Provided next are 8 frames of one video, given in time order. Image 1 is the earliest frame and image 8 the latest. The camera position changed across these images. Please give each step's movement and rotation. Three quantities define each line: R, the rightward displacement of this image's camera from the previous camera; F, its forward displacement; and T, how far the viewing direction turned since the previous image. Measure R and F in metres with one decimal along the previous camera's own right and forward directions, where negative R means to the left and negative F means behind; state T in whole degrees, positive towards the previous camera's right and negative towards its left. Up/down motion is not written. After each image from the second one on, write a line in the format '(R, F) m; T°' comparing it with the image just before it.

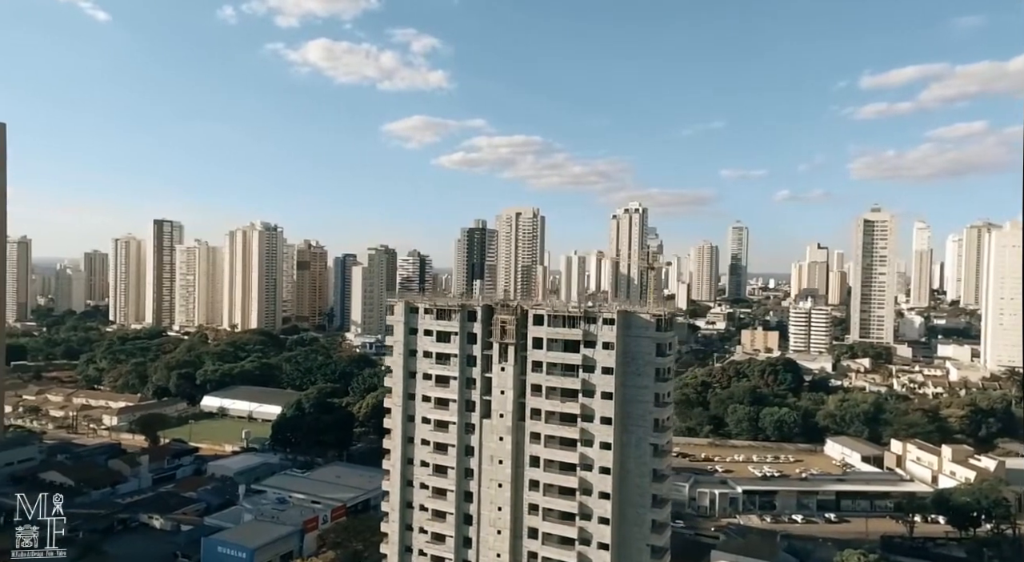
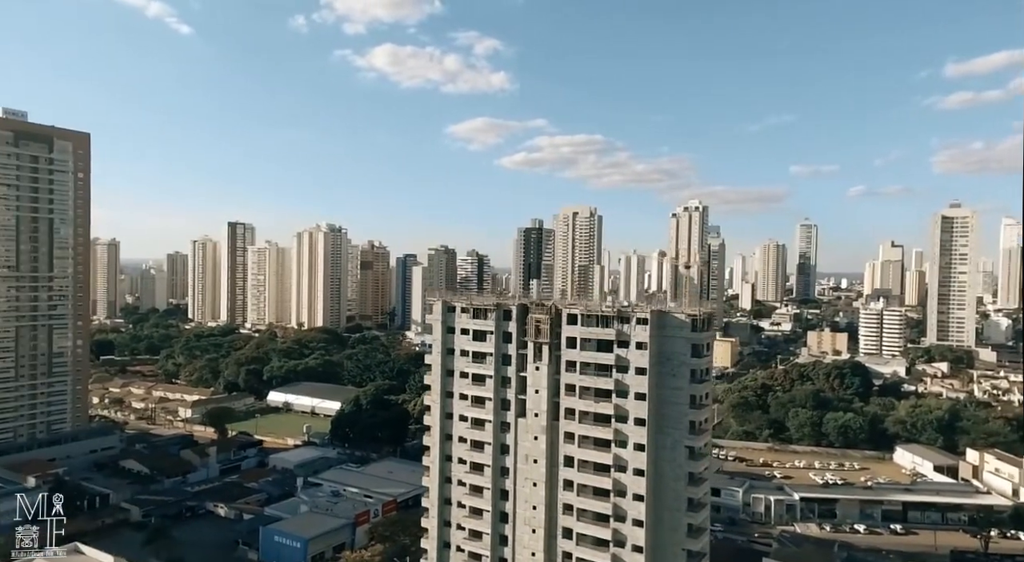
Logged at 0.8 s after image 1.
(+0.6, -0.1) m; -5°
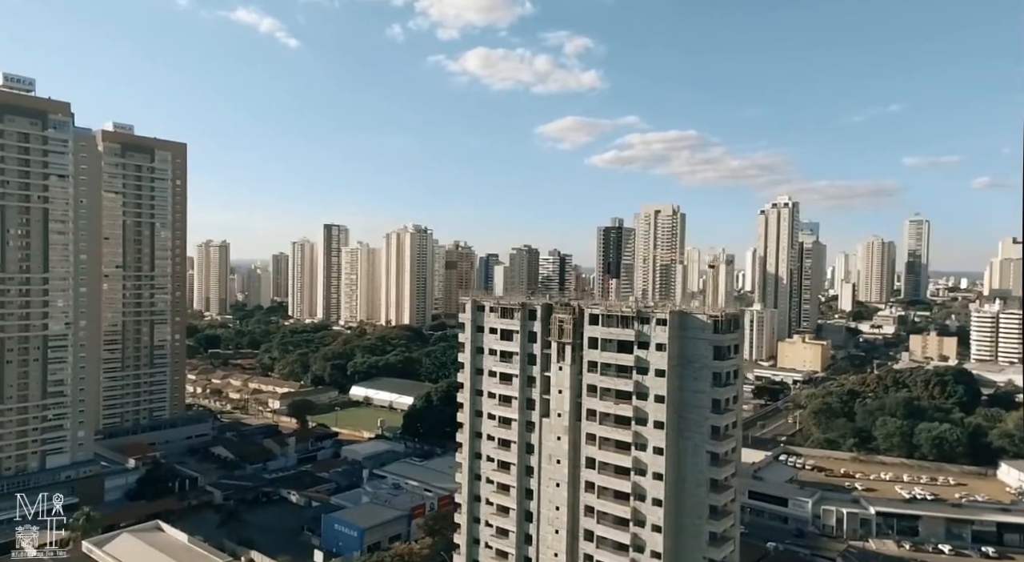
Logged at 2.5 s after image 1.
(+1.5, +0.1) m; -8°
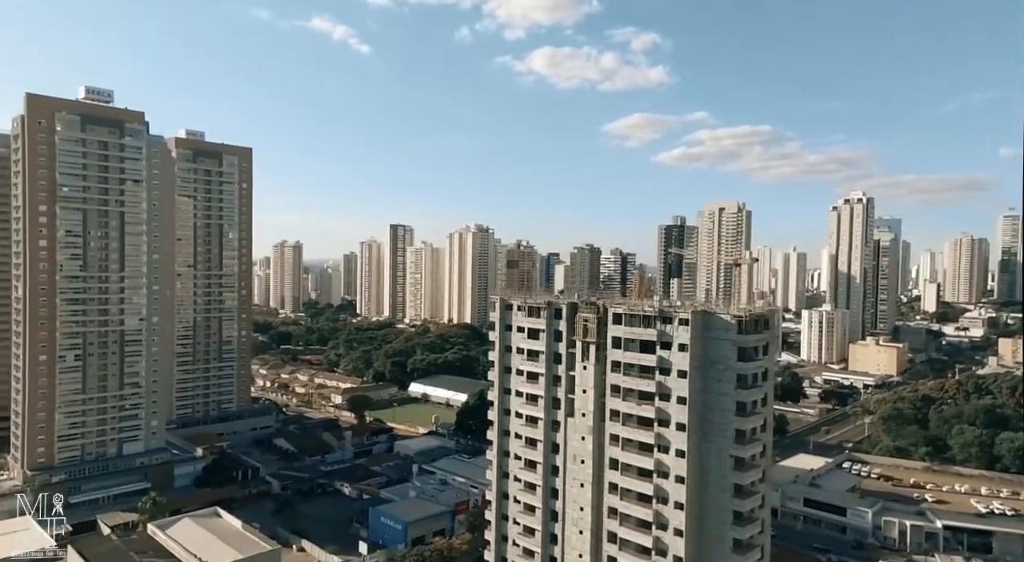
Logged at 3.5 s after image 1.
(+0.9, +0.1) m; -6°
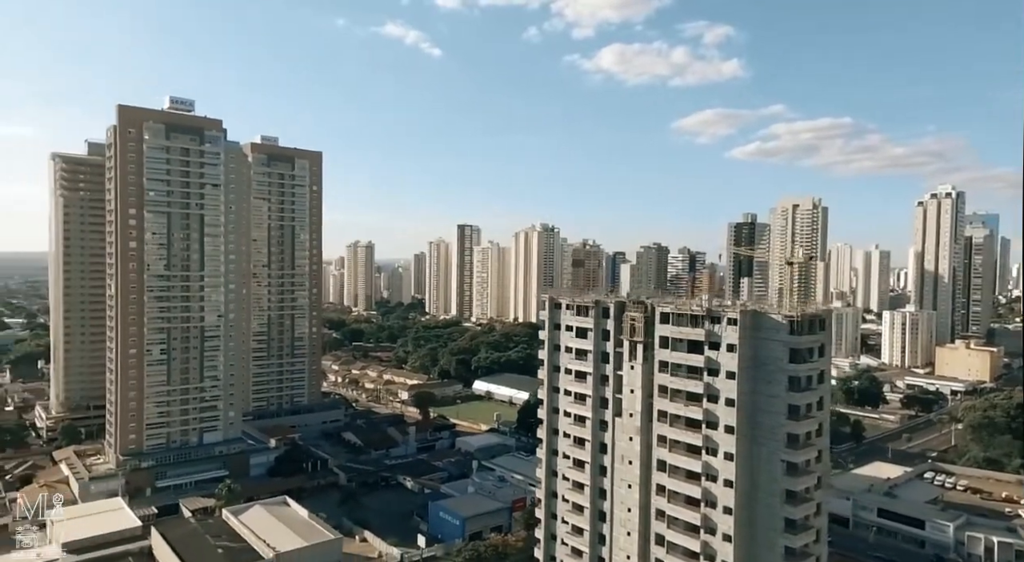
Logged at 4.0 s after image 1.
(+0.5, -0.1) m; -6°
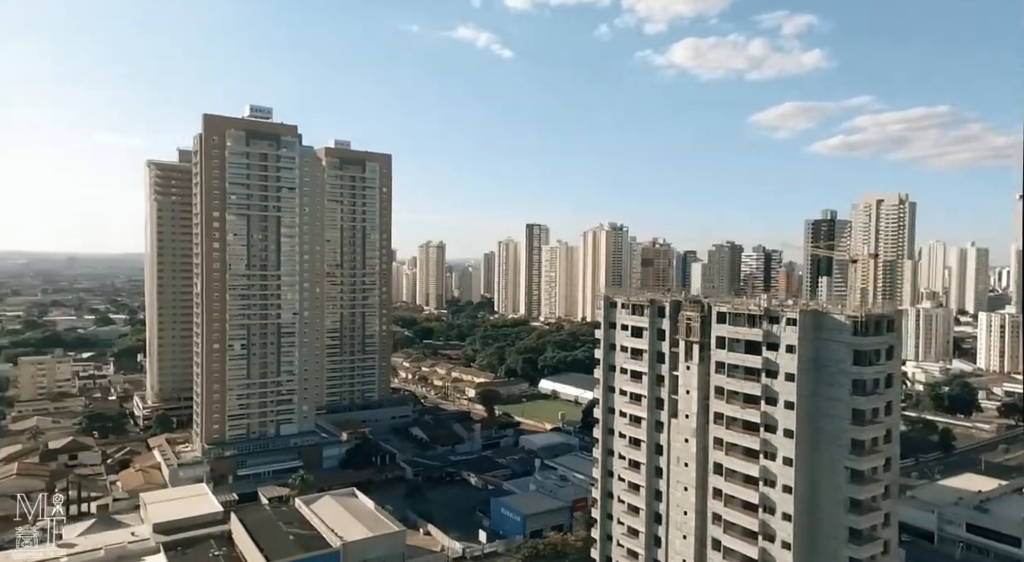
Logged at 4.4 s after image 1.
(+0.3, -0.1) m; -6°
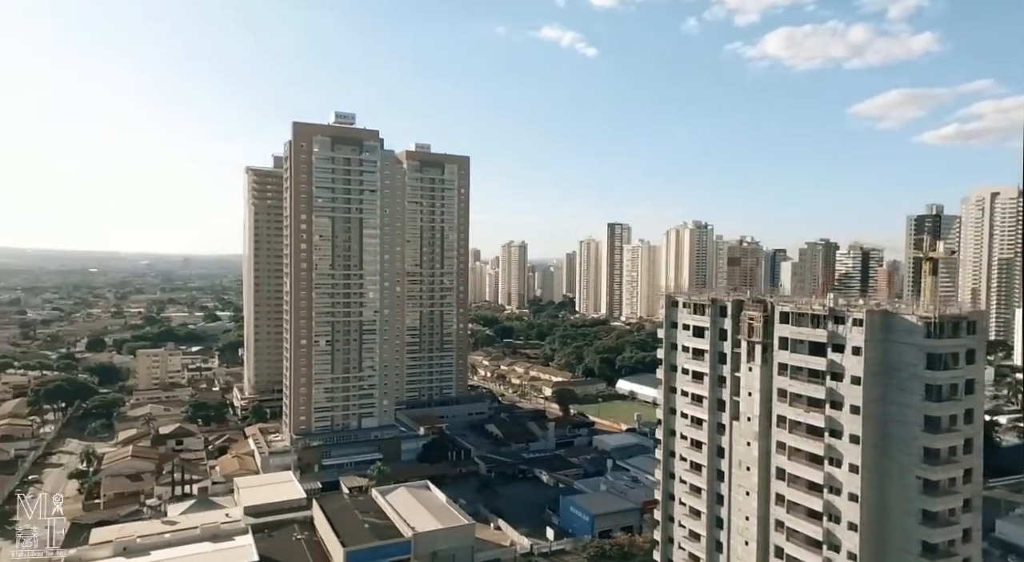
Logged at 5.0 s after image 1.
(+0.6, -0.1) m; -7°
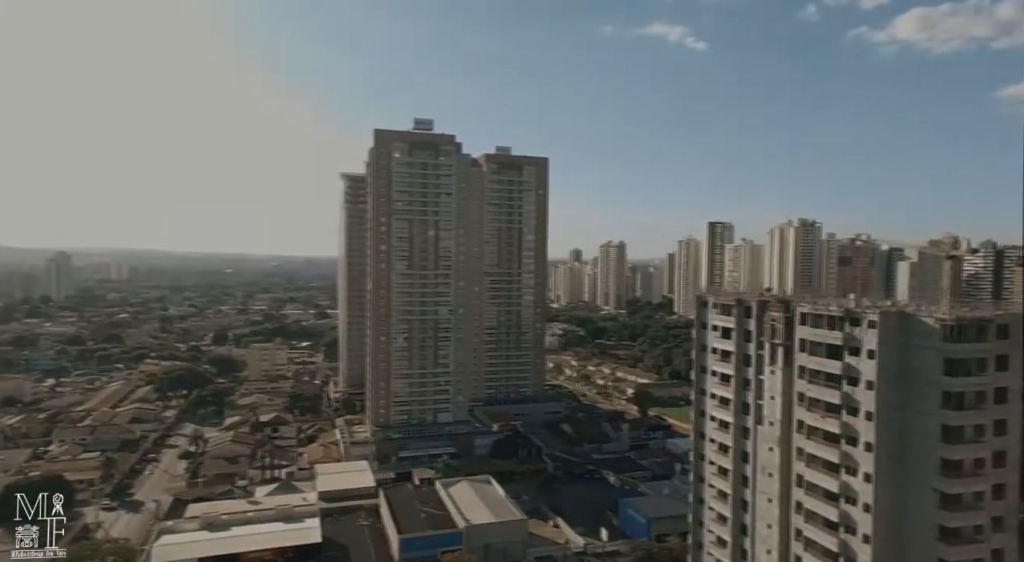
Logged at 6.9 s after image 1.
(+1.8, -0.1) m; -9°
